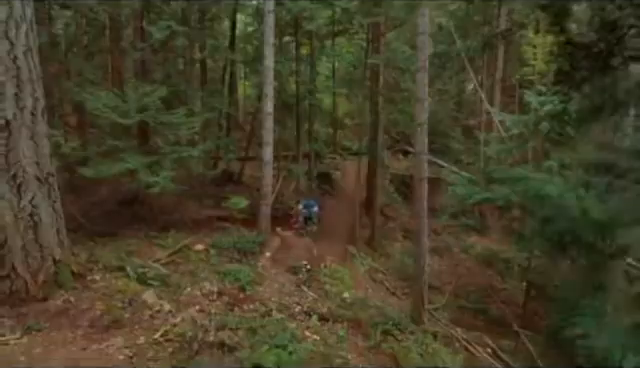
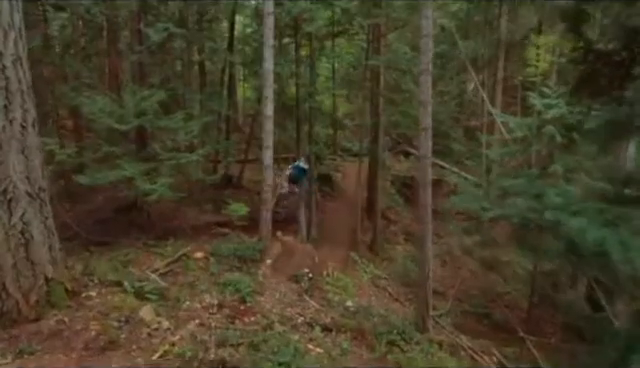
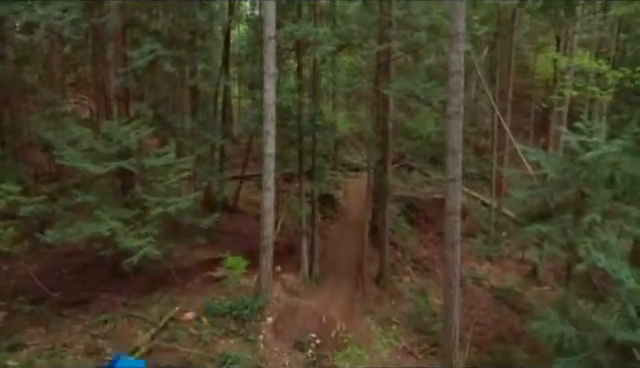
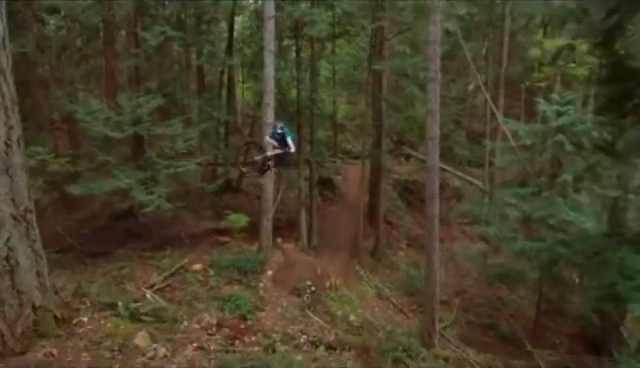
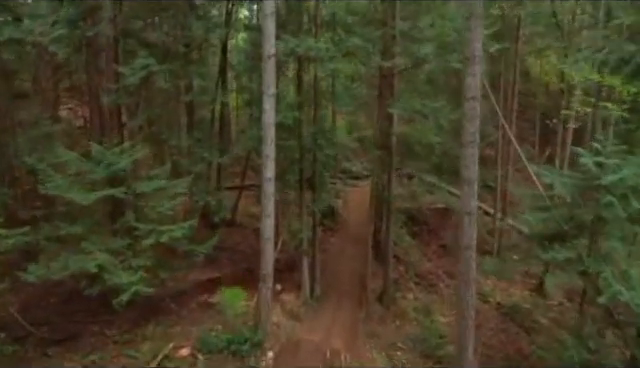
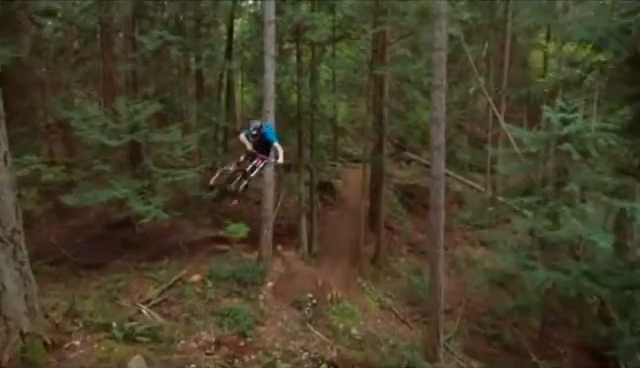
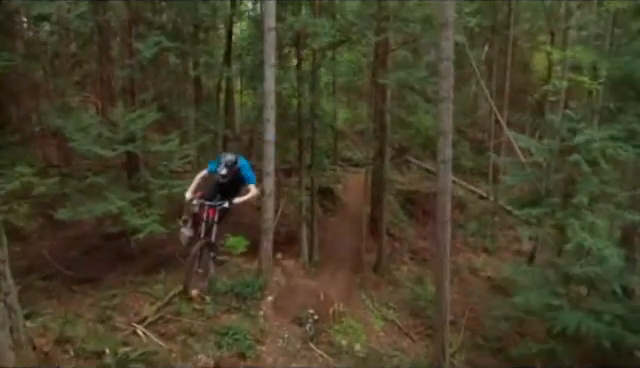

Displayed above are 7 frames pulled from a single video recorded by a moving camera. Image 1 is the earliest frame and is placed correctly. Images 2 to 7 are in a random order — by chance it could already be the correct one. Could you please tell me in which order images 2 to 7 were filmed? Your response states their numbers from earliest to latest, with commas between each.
2, 4, 6, 7, 3, 5
